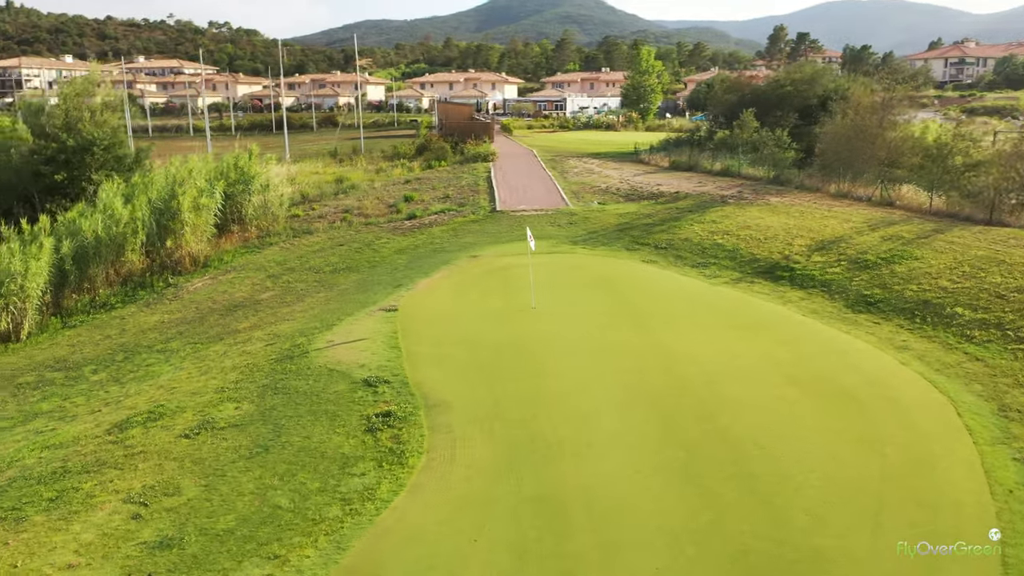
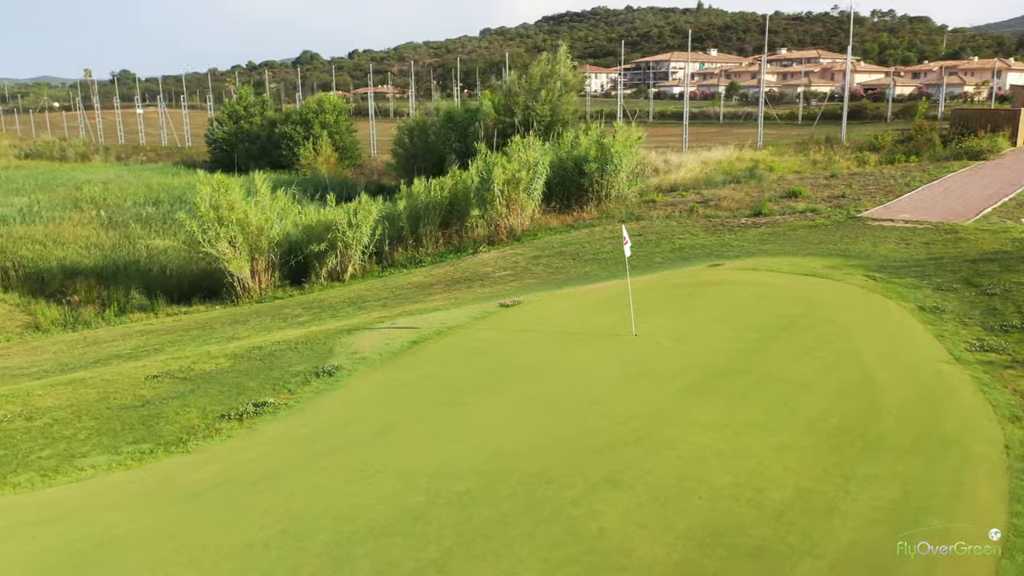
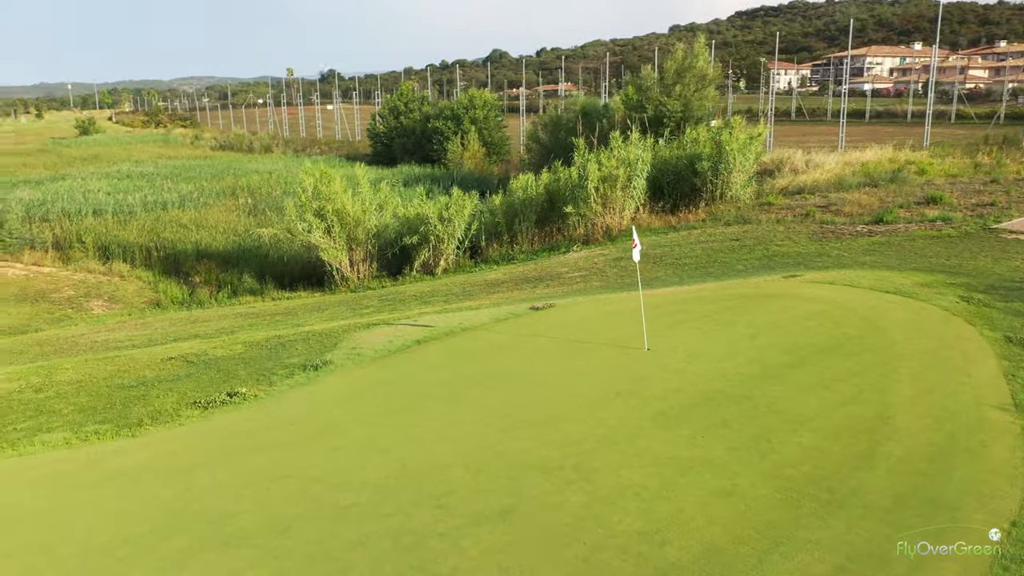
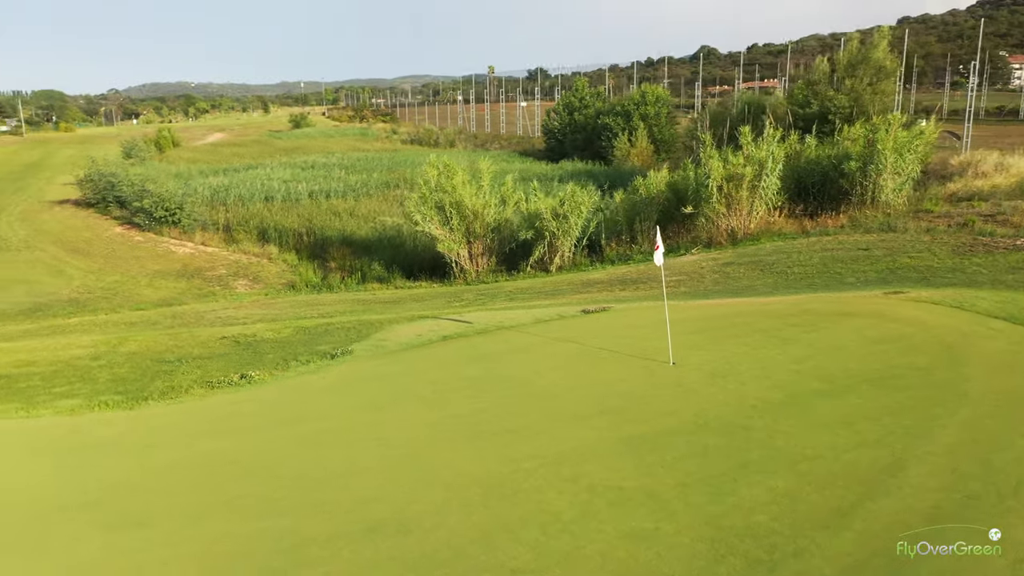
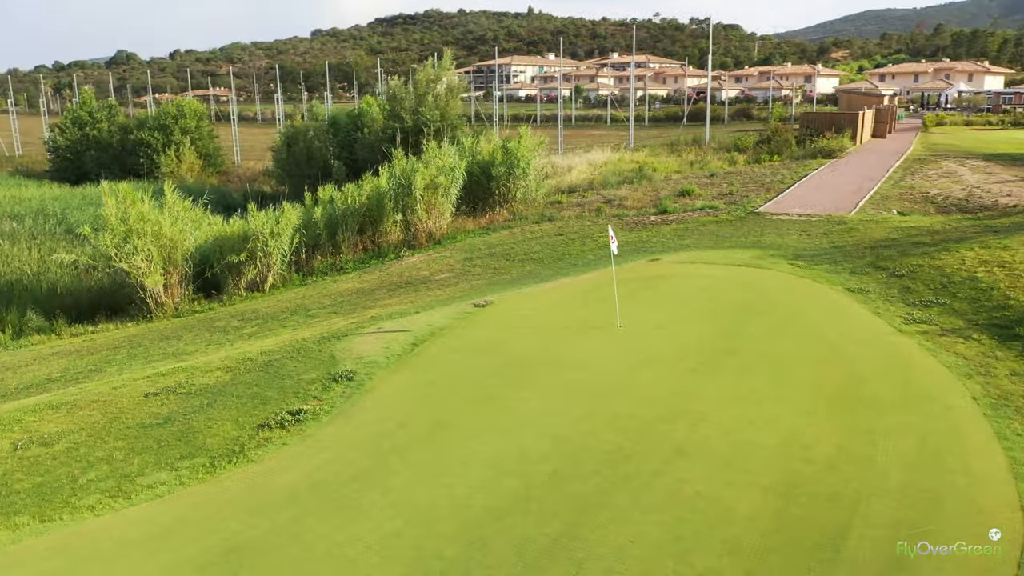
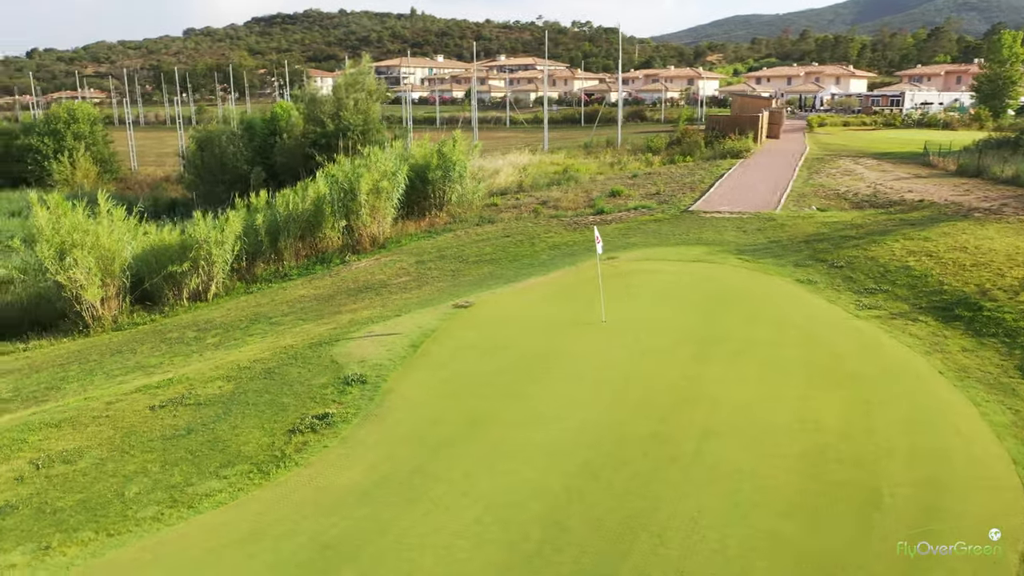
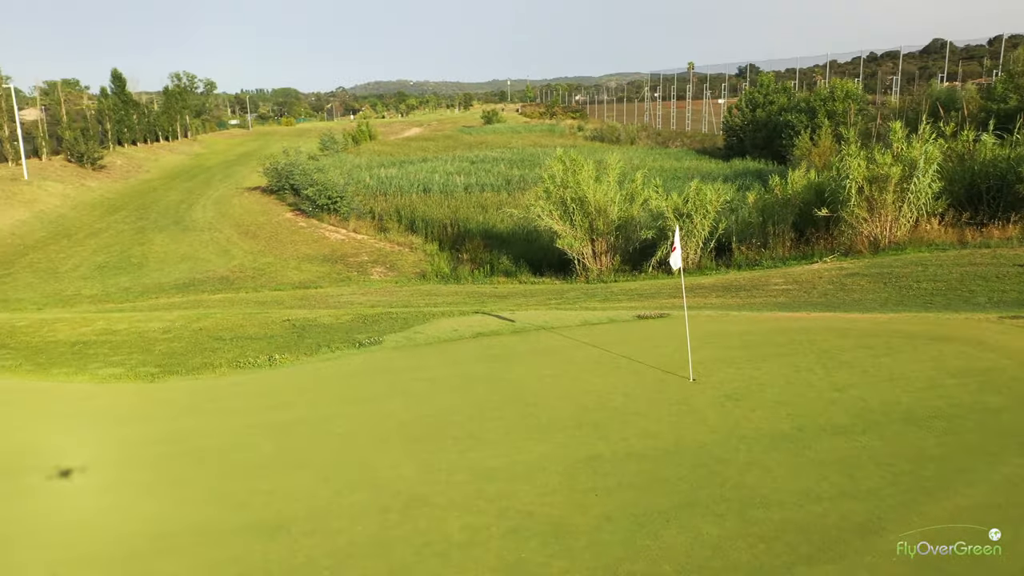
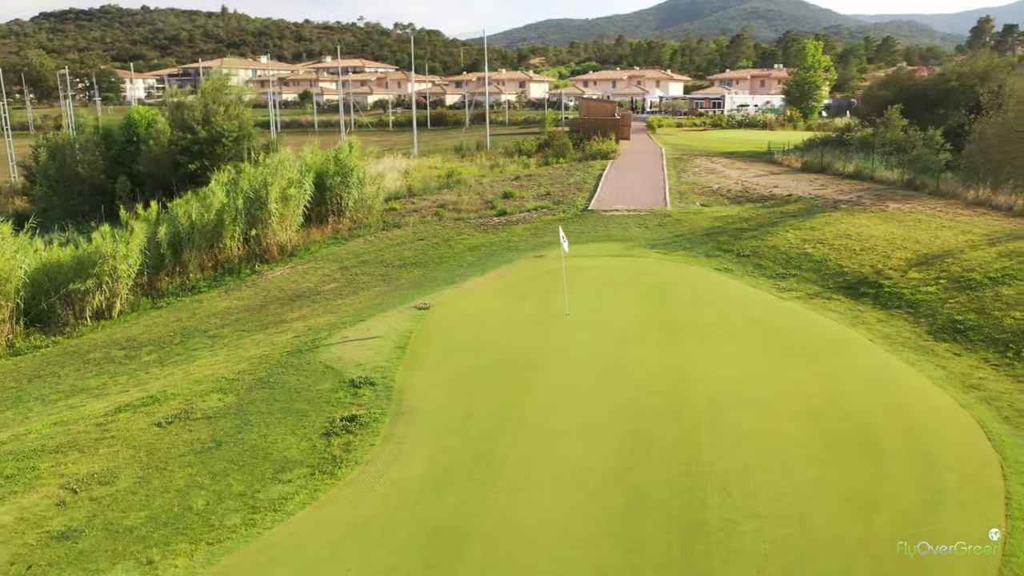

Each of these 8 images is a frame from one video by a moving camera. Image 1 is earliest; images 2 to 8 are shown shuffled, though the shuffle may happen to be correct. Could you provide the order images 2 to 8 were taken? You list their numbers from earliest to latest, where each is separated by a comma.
8, 6, 5, 2, 3, 4, 7
